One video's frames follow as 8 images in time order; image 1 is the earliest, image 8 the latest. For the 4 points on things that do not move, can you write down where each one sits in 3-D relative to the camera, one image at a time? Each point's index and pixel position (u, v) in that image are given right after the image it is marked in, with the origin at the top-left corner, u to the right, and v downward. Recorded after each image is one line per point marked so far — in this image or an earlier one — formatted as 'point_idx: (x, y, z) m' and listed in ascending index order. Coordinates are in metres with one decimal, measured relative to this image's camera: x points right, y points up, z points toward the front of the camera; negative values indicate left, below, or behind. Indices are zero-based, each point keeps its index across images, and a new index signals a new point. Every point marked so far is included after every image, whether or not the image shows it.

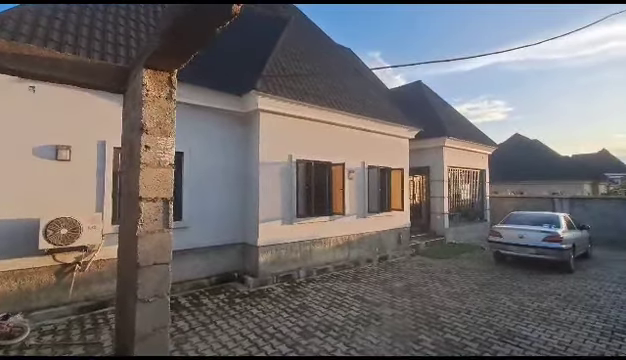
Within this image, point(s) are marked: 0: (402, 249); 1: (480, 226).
0: (+3.0, -2.4, +10.1) m
1: (+7.8, -2.2, +14.0) m
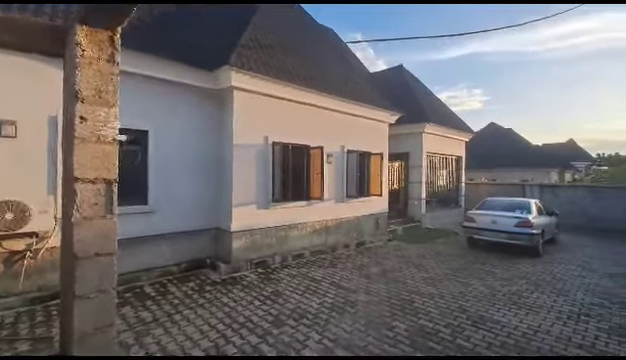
0: (+2.3, -1.9, +10.1) m
1: (+6.8, -1.5, +14.3) m
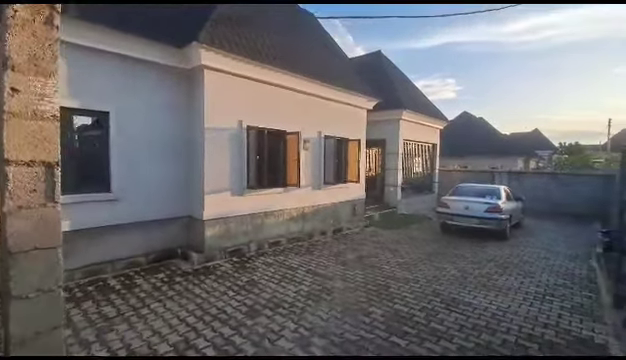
0: (+1.5, -1.4, +10.2) m
1: (+5.7, -0.9, +14.6) m
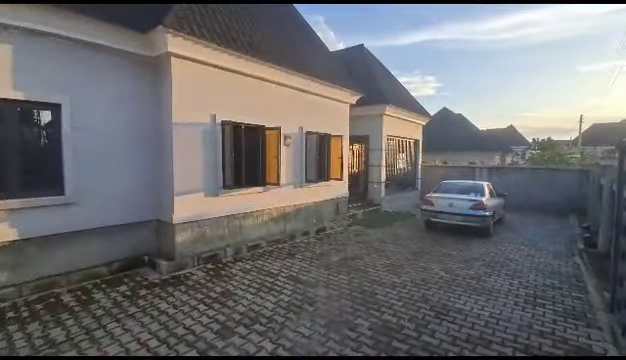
0: (+0.9, -1.3, +9.8) m
1: (+4.8, -0.7, +14.5) m
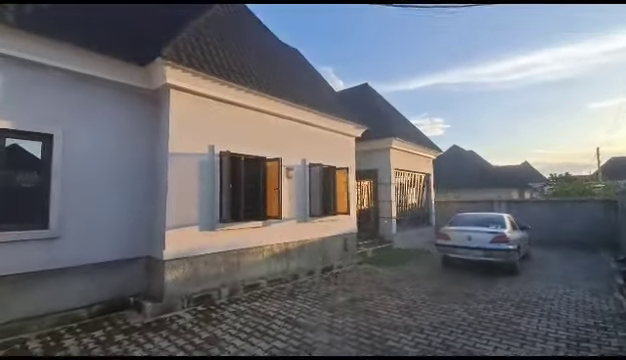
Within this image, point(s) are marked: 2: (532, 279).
0: (+1.1, -2.4, +9.2) m
1: (+5.2, -2.3, +13.7) m
2: (+5.6, -2.5, +7.6) m
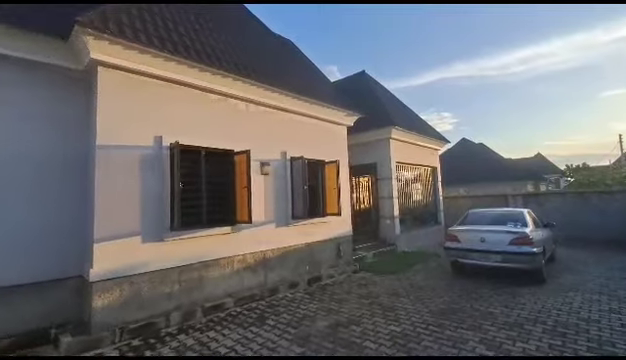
0: (+0.8, -2.3, +7.9) m
1: (+5.0, -2.1, +12.4) m
2: (+5.3, -2.3, +6.2) m
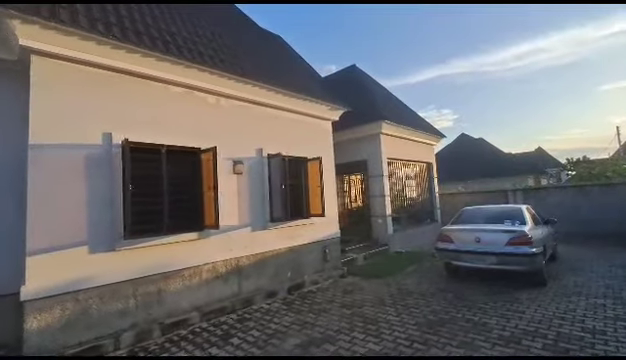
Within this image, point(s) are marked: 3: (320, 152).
0: (+0.4, -2.2, +7.4) m
1: (+4.6, -1.9, +11.8) m
2: (+4.9, -2.1, +5.7) m
3: (+0.2, +0.7, +7.8) m
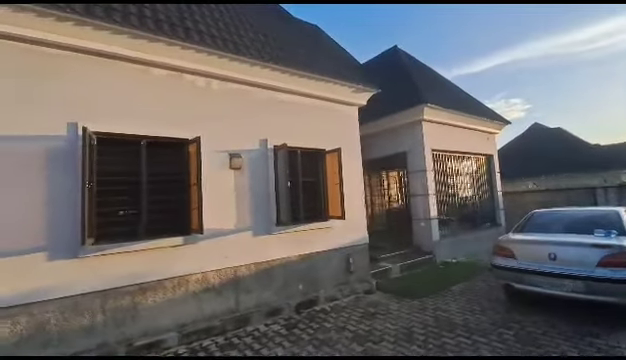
0: (+0.8, -2.1, +6.2) m
1: (+5.8, -1.8, +9.8) m
2: (+4.9, -2.0, +3.7) m
3: (+0.7, +0.8, +6.6) m
